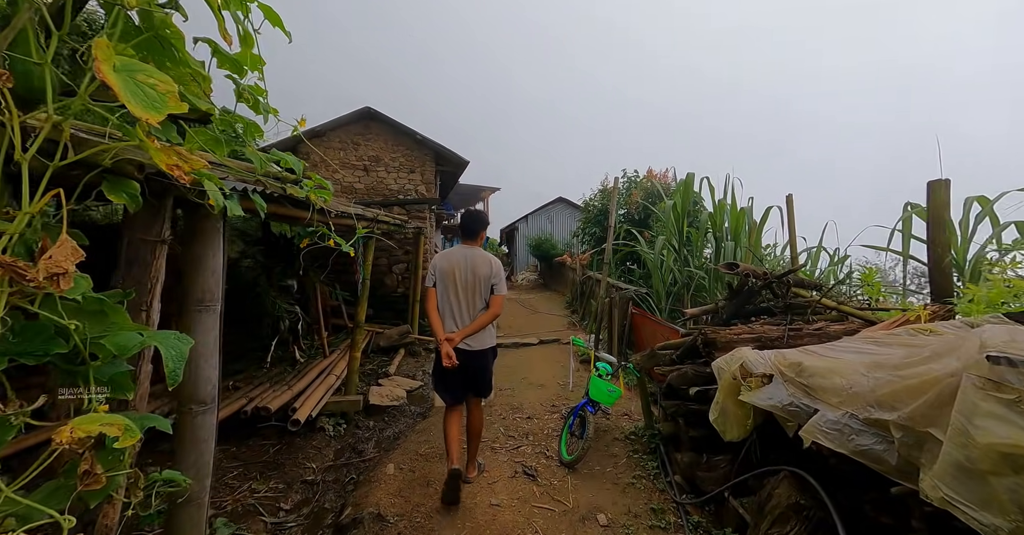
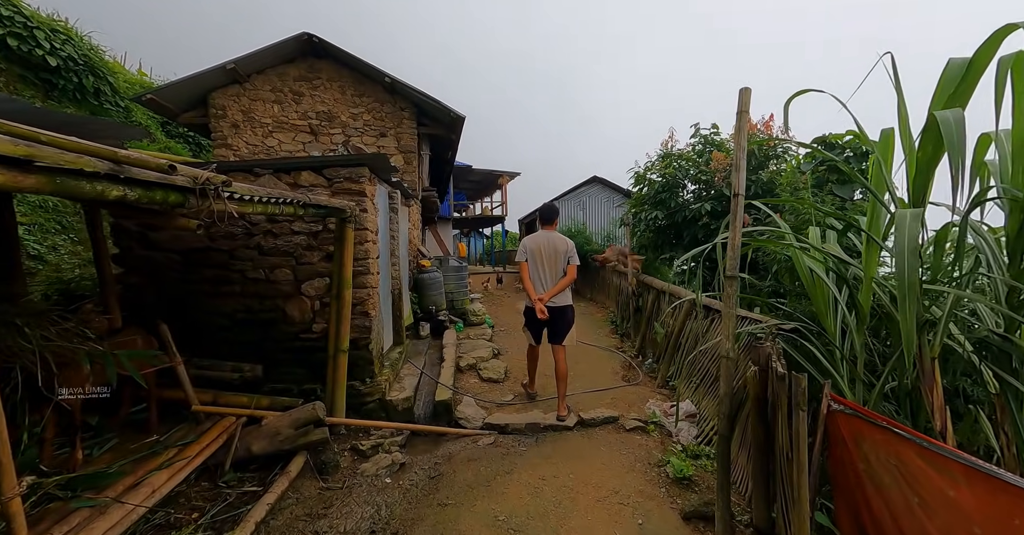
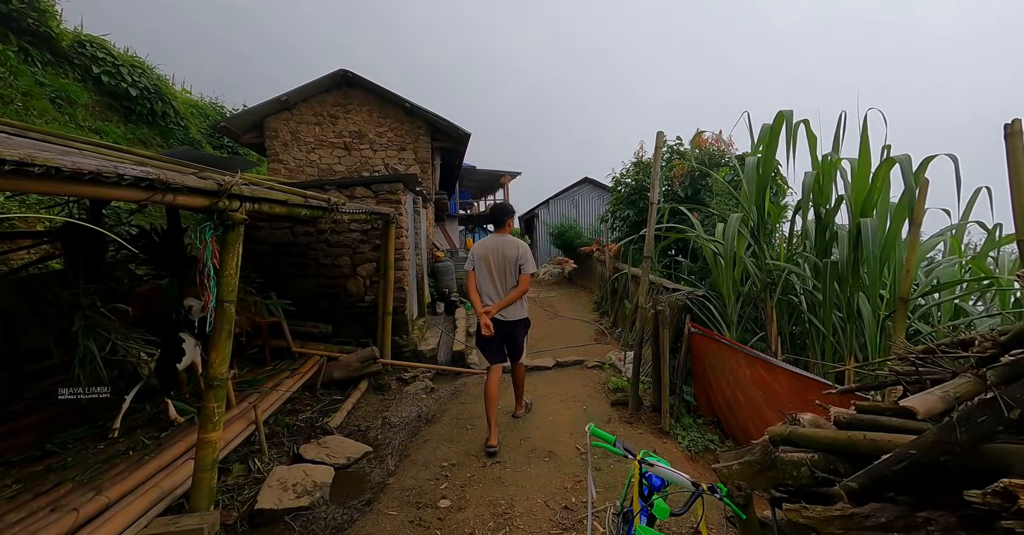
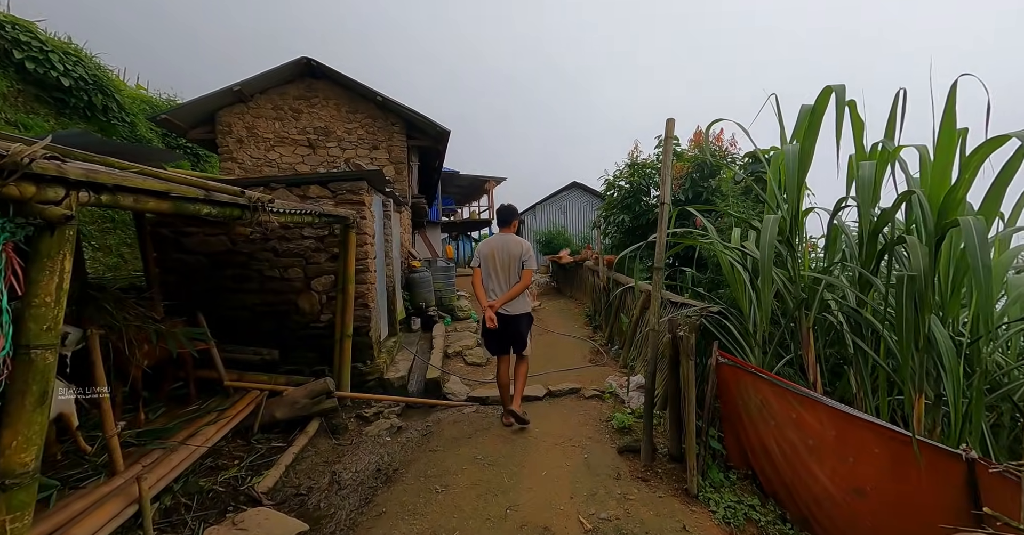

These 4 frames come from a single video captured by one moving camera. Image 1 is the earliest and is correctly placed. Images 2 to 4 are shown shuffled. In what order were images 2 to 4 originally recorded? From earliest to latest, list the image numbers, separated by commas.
3, 4, 2
